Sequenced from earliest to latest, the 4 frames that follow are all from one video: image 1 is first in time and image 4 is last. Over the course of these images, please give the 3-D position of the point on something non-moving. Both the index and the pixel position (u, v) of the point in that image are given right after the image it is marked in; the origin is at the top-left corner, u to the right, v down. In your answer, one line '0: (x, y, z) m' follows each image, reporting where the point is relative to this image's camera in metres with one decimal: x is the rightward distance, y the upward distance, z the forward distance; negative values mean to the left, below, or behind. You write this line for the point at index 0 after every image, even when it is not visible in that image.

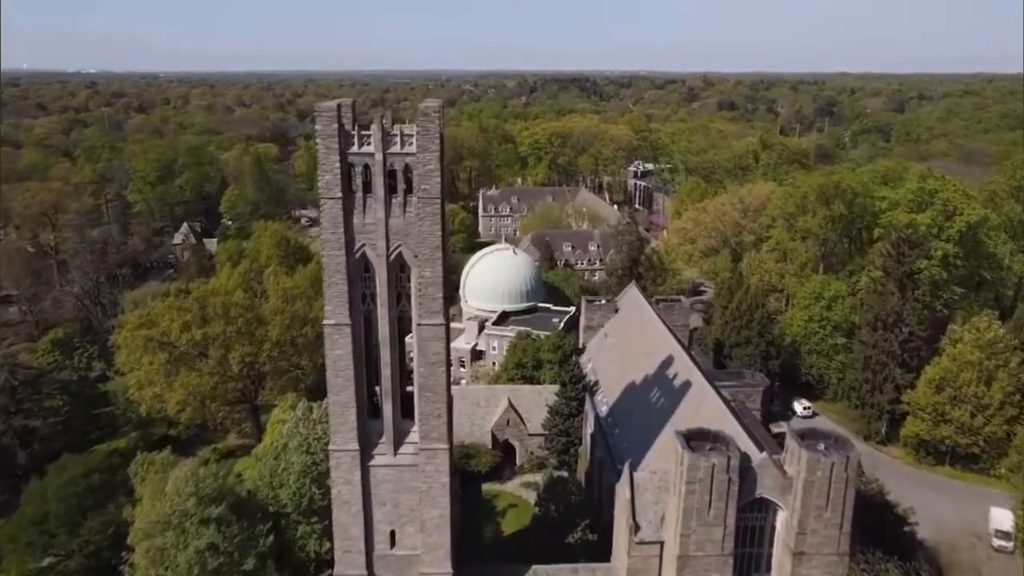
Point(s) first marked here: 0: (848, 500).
0: (+7.4, -4.7, +17.6) m
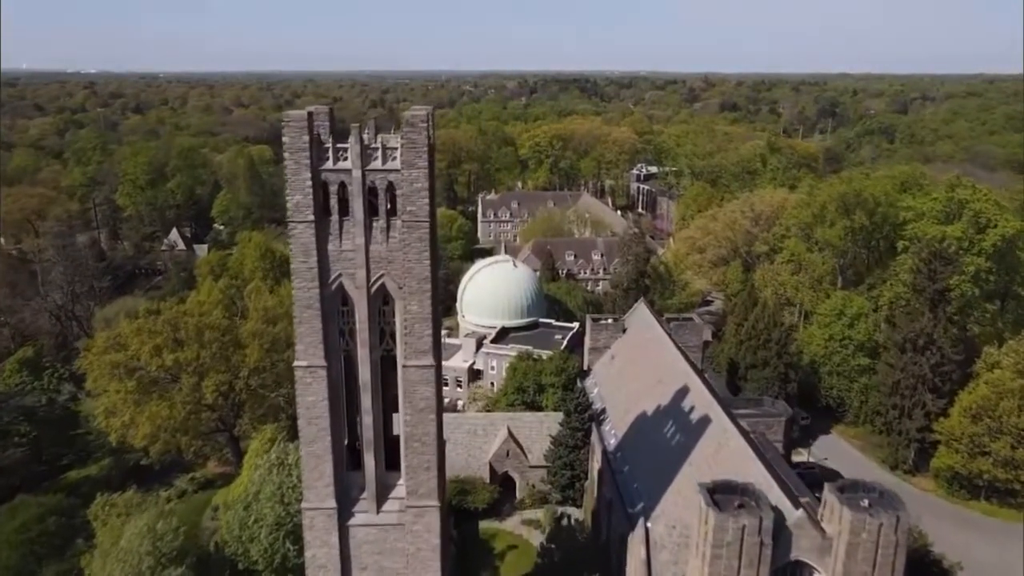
0: (+7.4, -5.4, +15.3) m
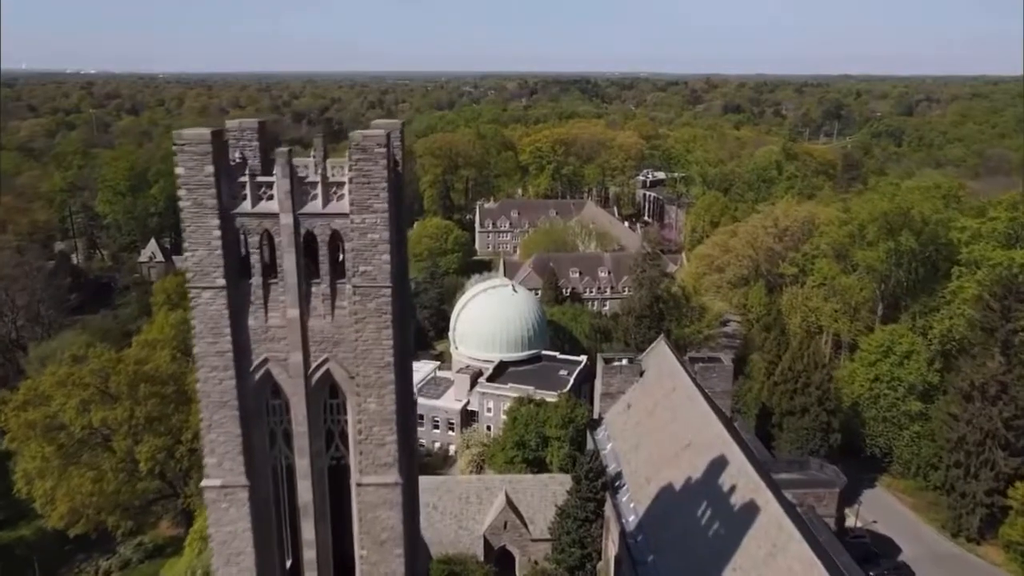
0: (+7.4, -6.5, +11.1) m
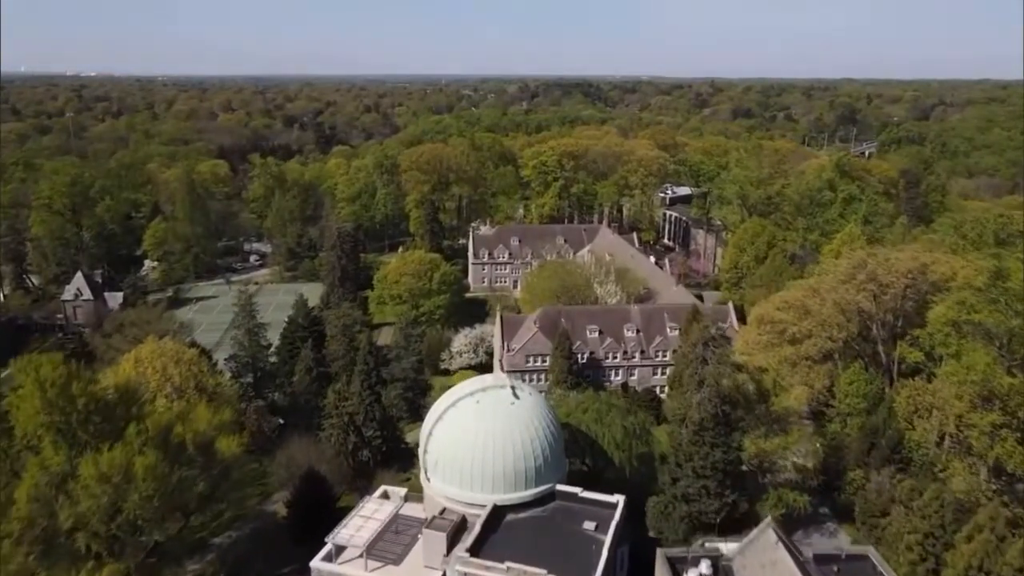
0: (+7.4, -9.3, 0.0) m
